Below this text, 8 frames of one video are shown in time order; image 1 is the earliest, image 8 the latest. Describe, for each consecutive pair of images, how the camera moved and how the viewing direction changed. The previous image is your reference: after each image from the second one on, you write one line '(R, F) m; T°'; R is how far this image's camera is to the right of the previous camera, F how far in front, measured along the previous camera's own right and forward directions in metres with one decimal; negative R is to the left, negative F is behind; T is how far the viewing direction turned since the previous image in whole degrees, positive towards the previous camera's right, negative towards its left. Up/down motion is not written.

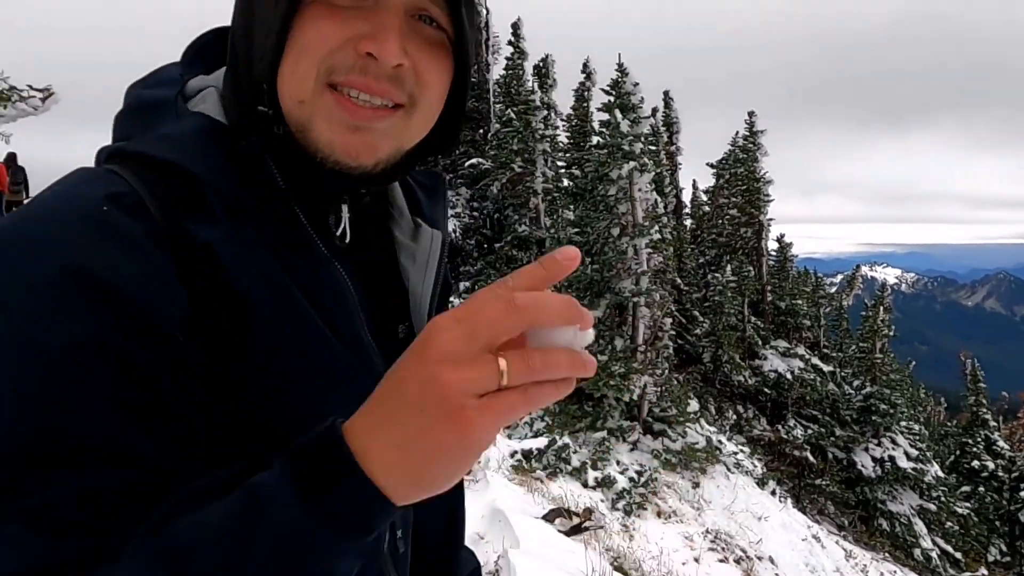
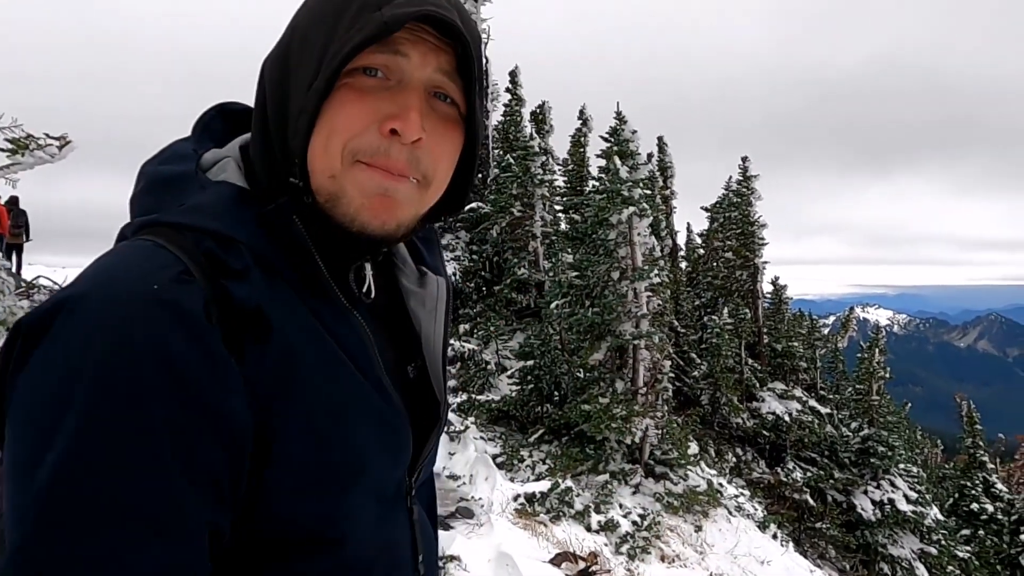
(-0.1, -0.1) m; 0°
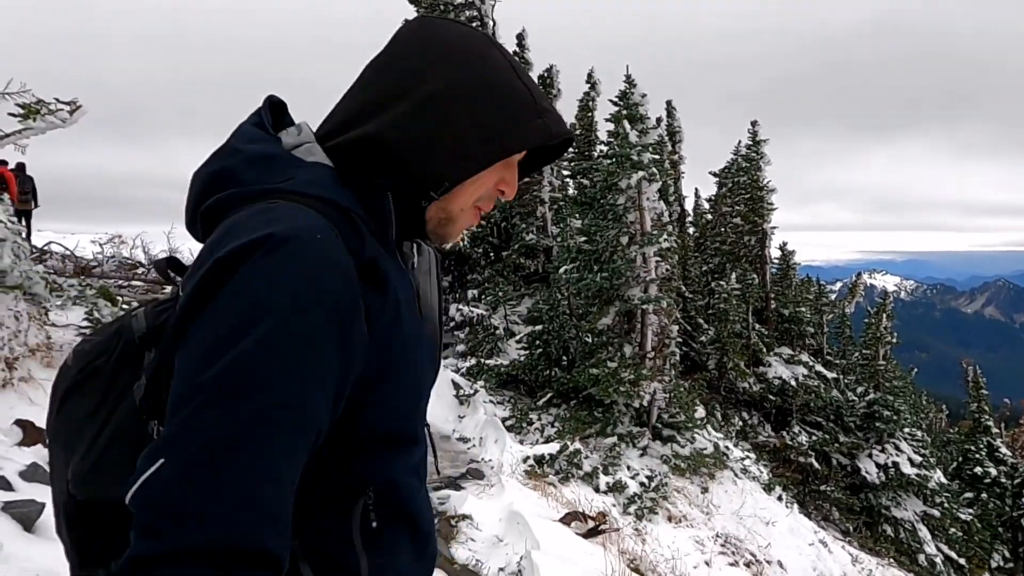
(0.0, 0.0) m; 0°
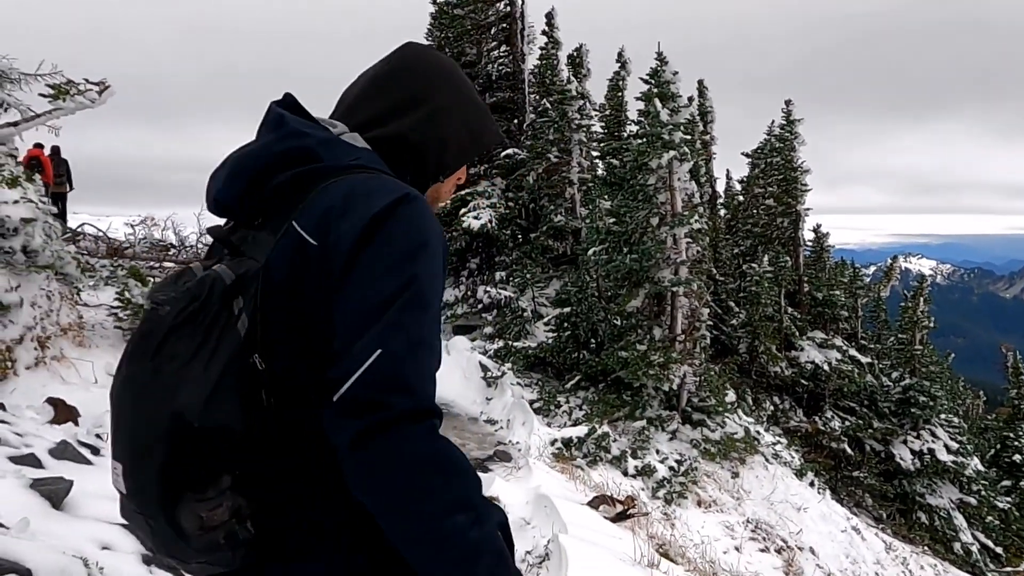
(0.0, +0.1) m; -2°
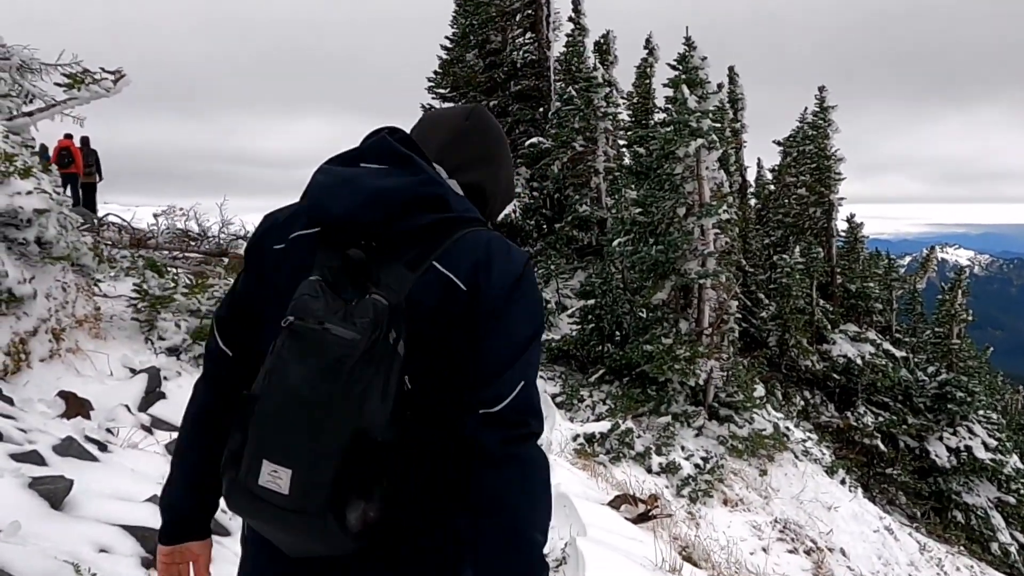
(+0.1, +0.2) m; -2°
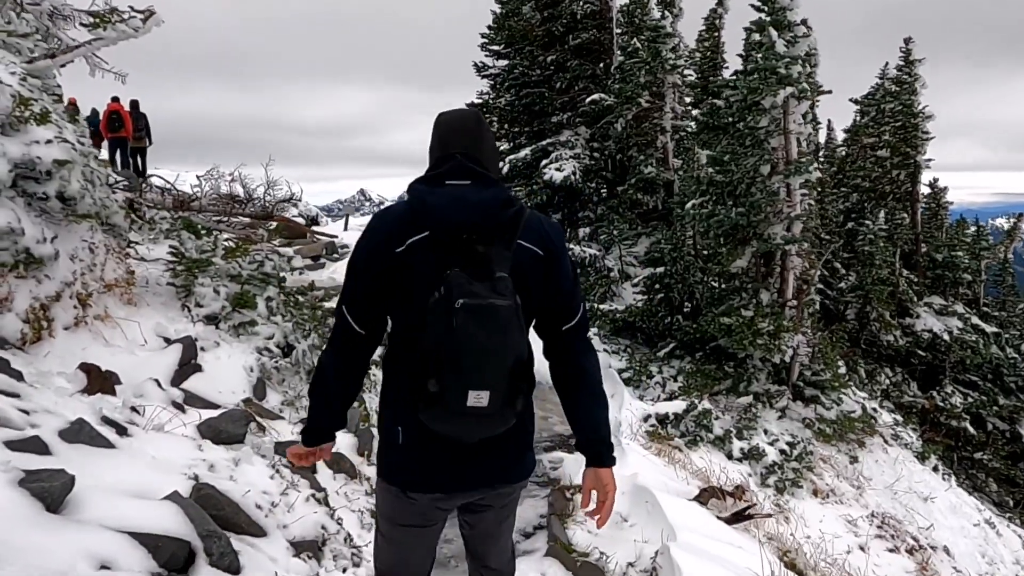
(-0.2, +0.8) m; -4°
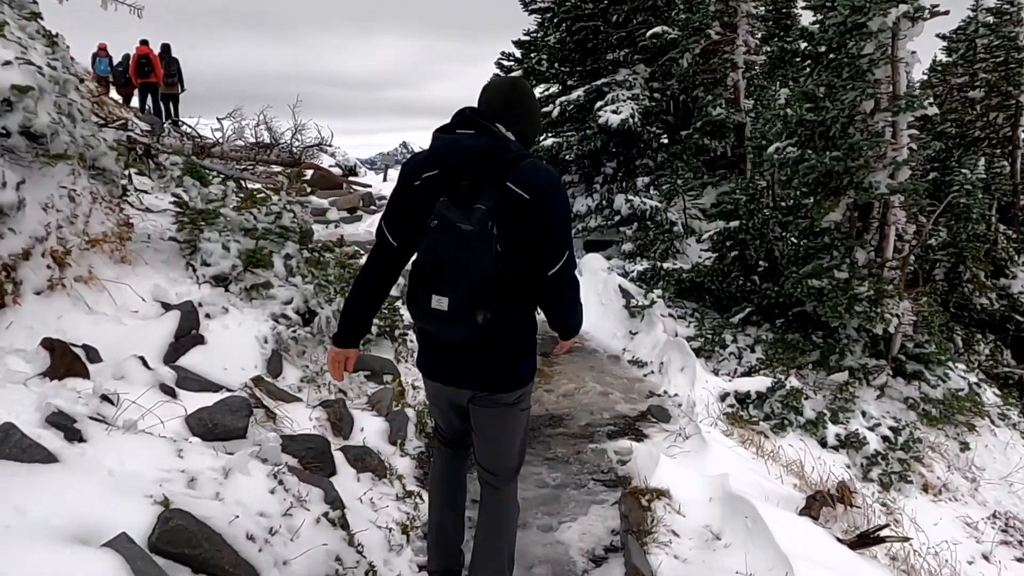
(-0.1, +1.1) m; -3°
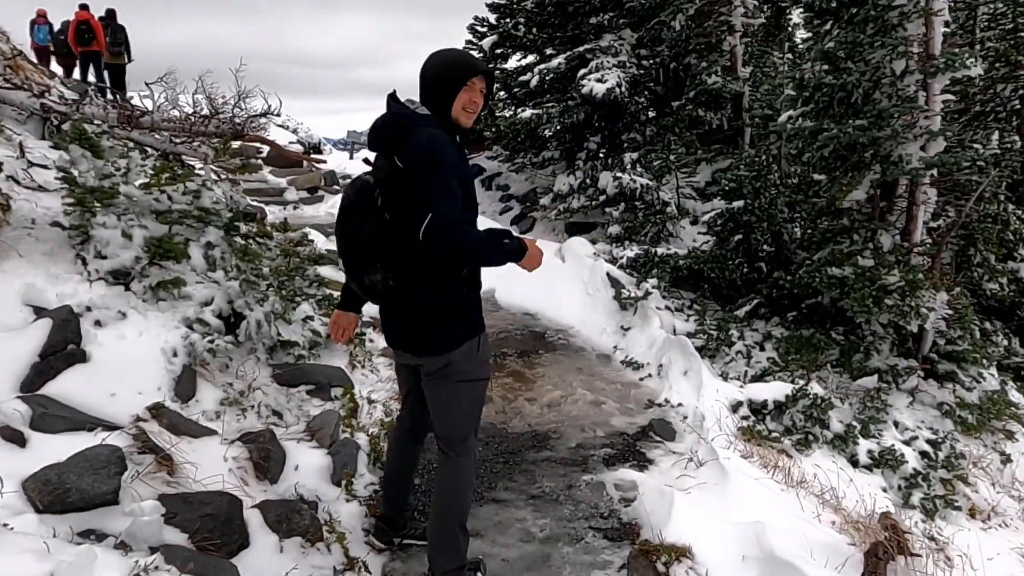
(0.0, +1.1) m; +2°
